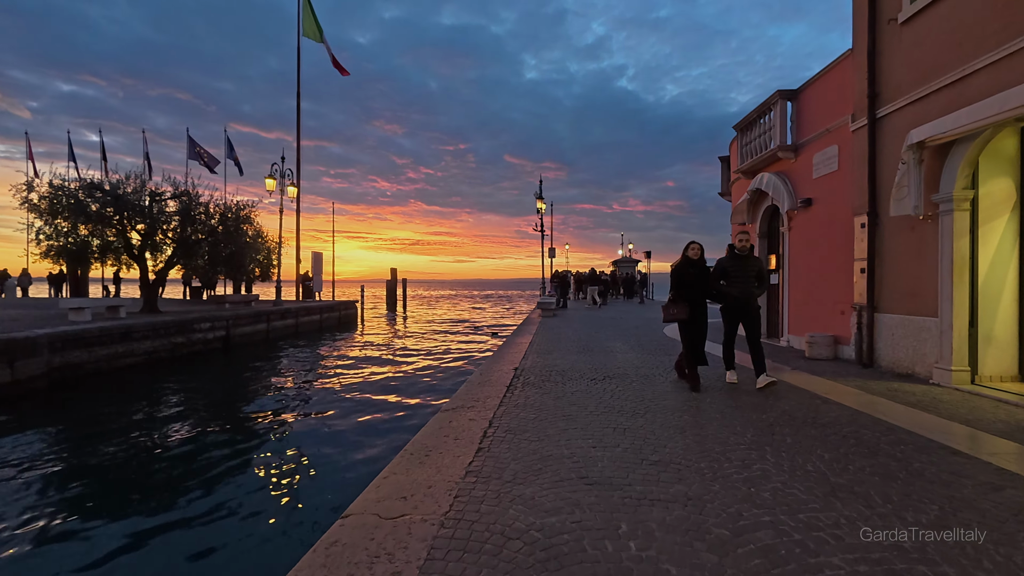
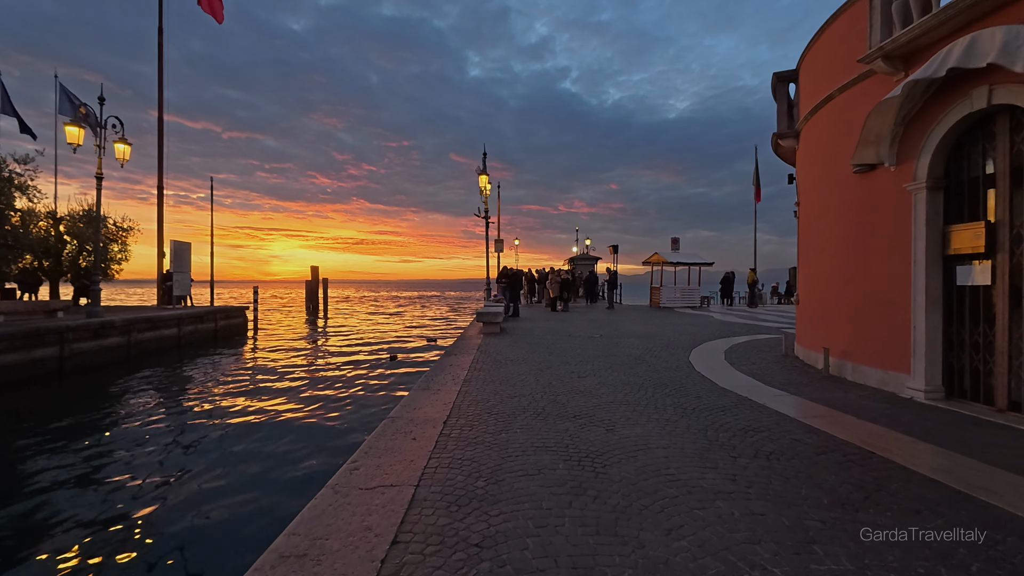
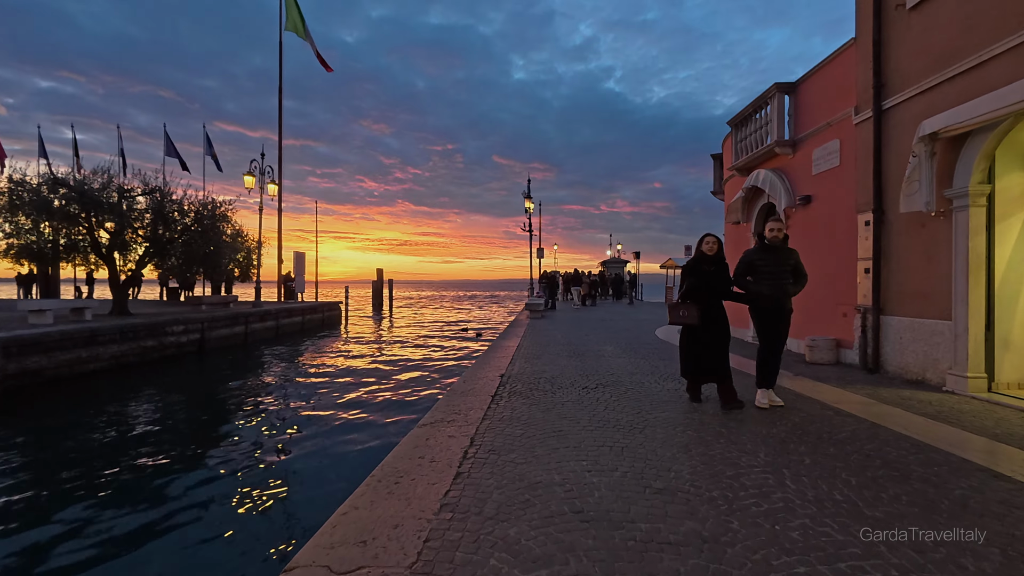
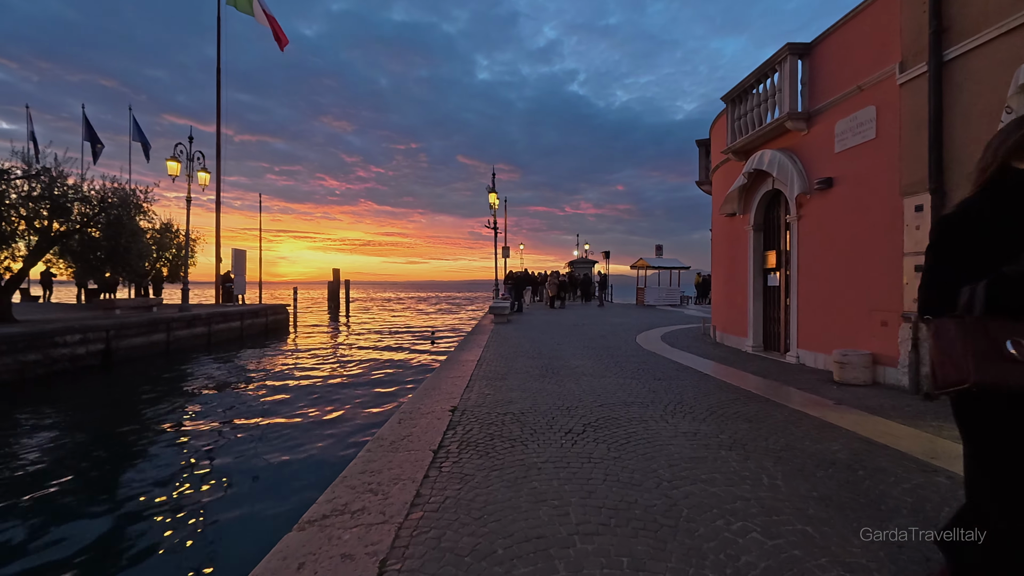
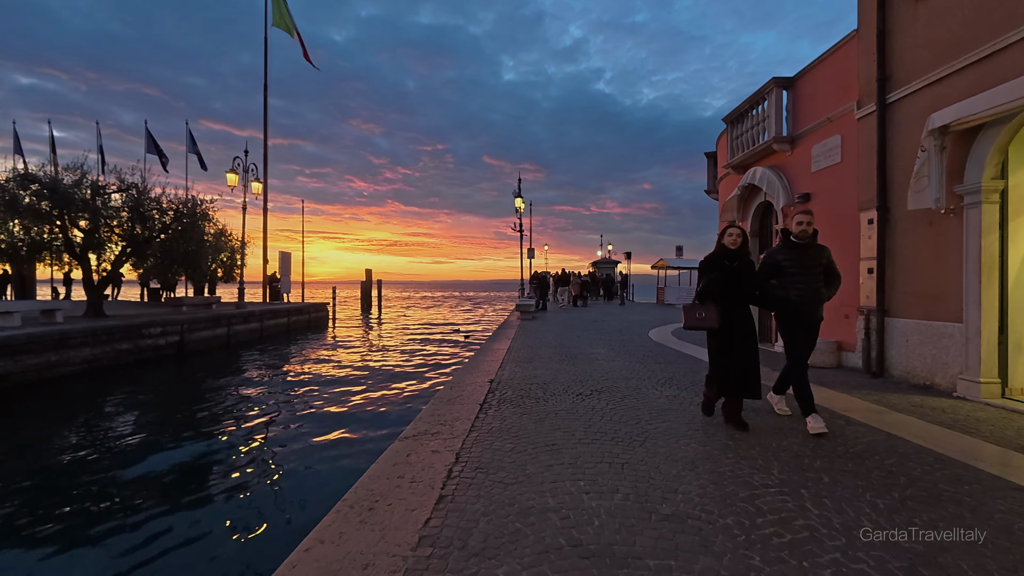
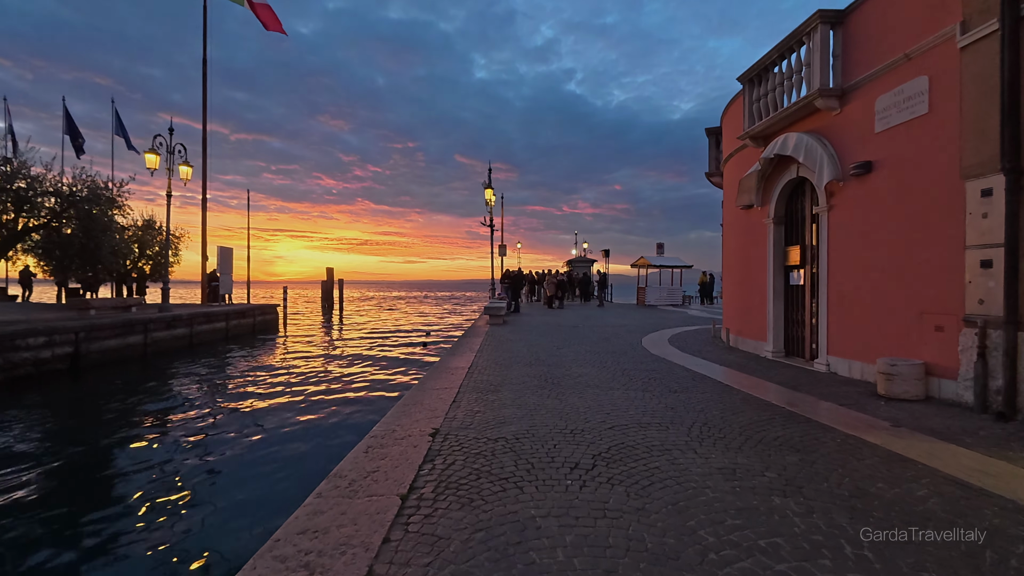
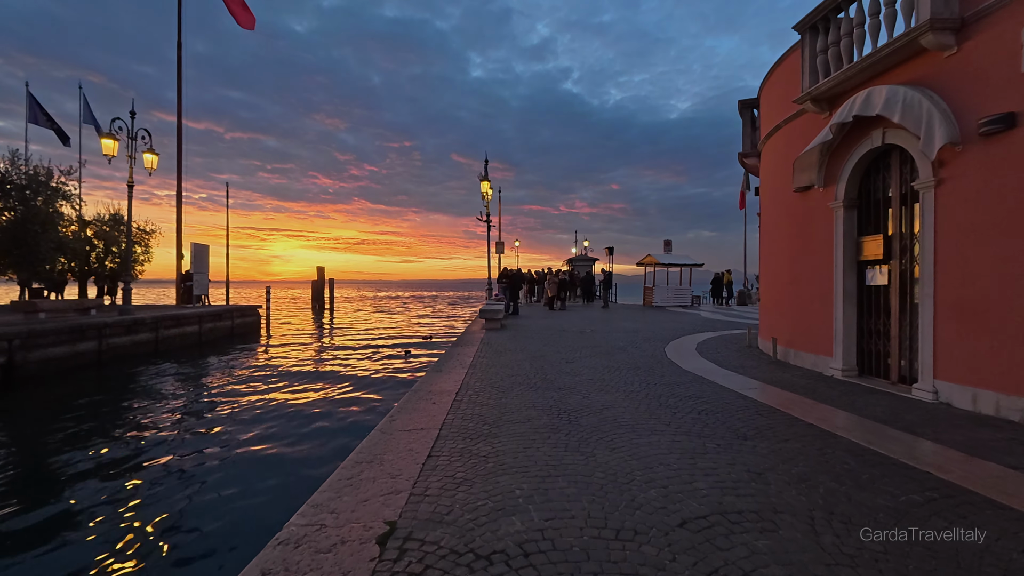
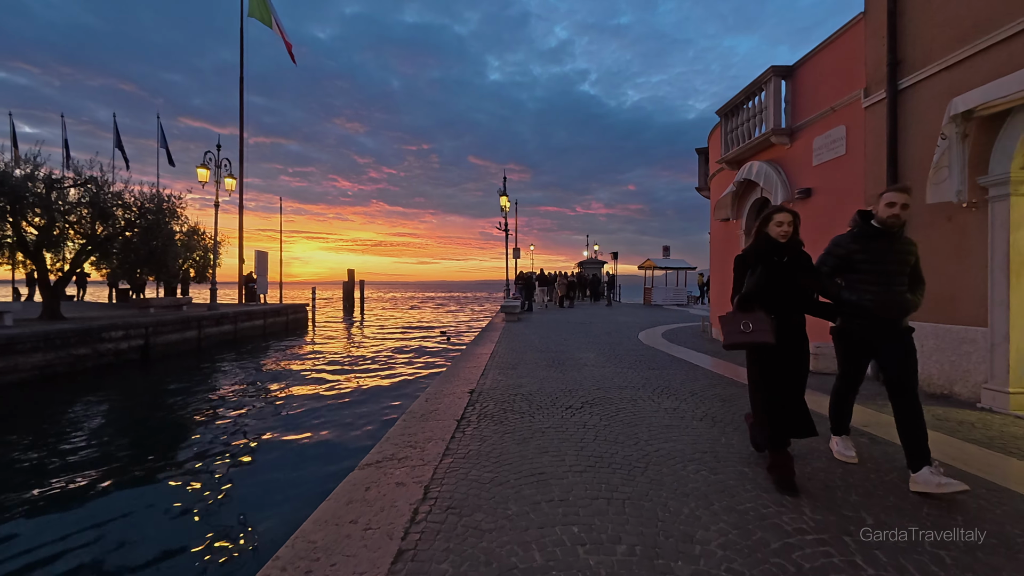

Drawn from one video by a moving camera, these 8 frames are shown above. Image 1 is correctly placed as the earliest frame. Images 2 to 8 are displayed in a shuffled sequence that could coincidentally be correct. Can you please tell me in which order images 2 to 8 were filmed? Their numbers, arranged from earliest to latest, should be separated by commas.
3, 5, 8, 4, 6, 7, 2
